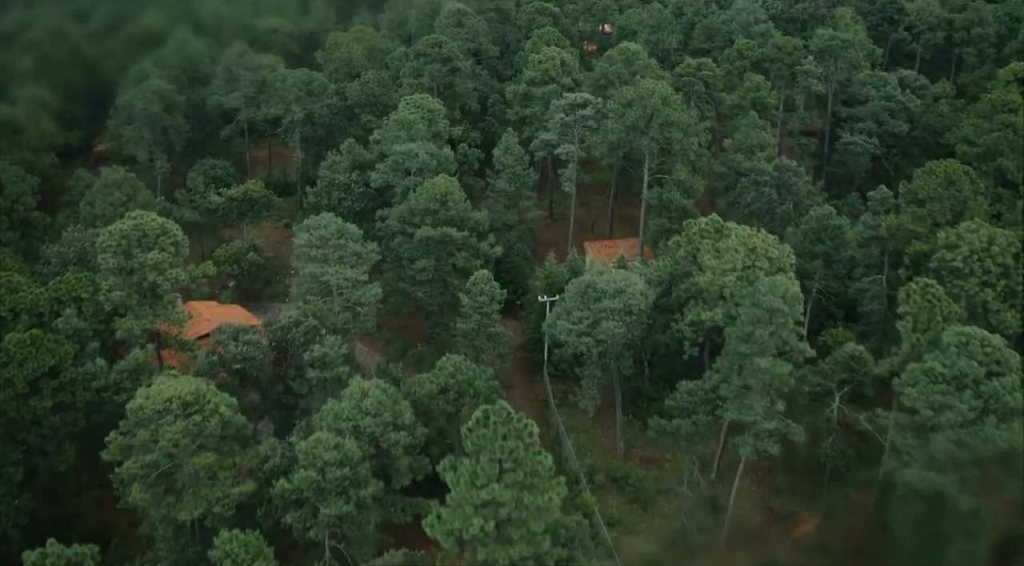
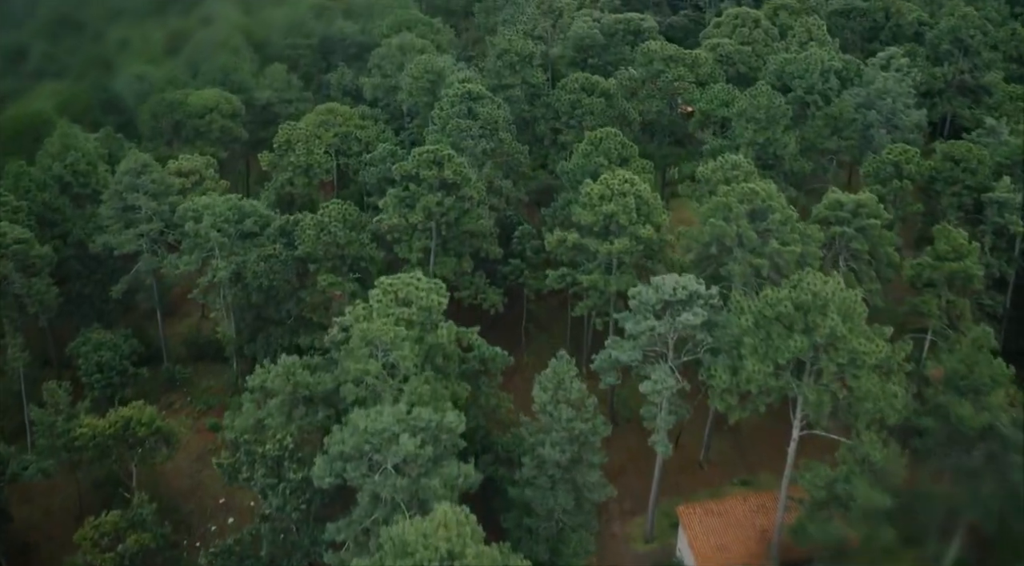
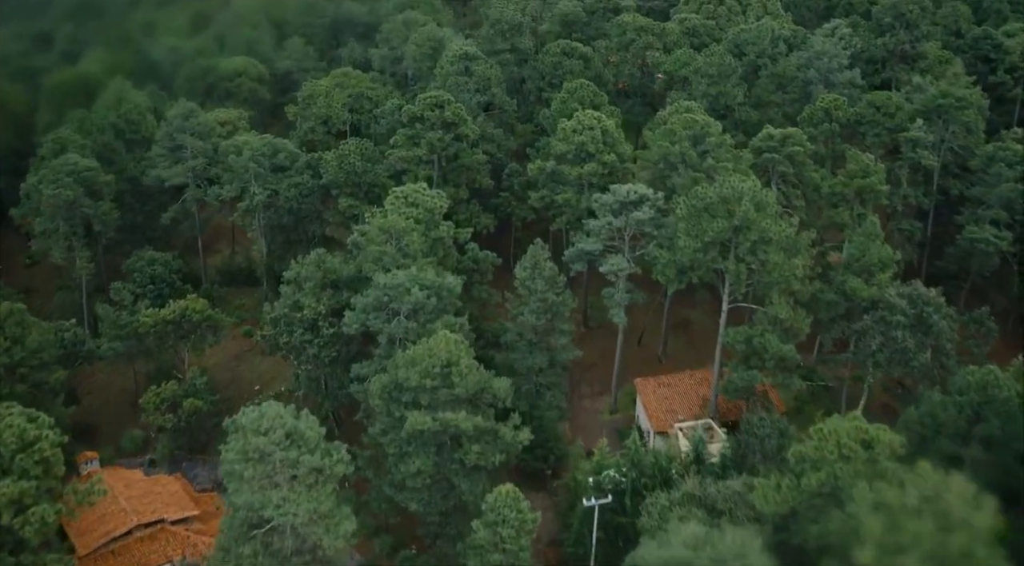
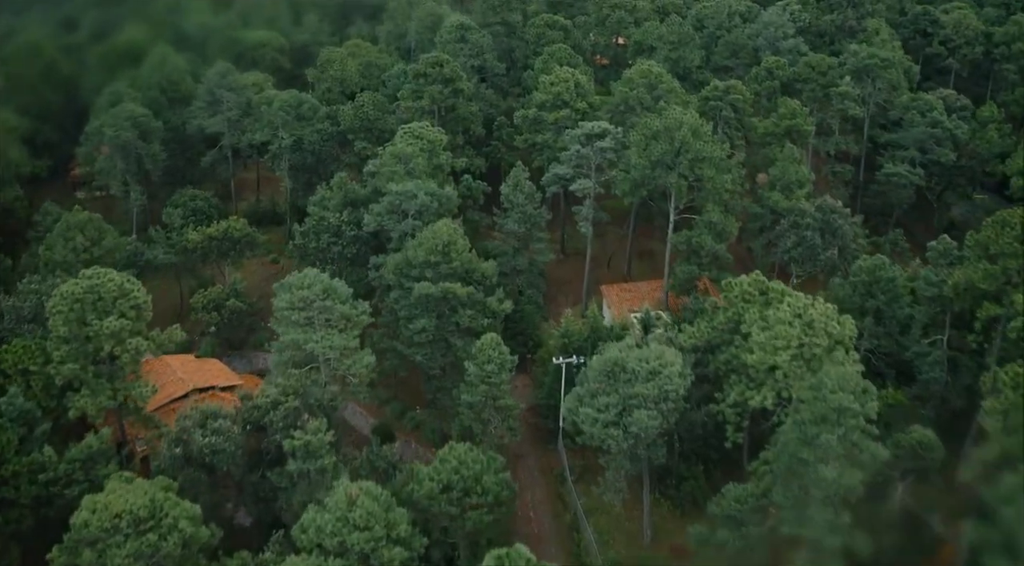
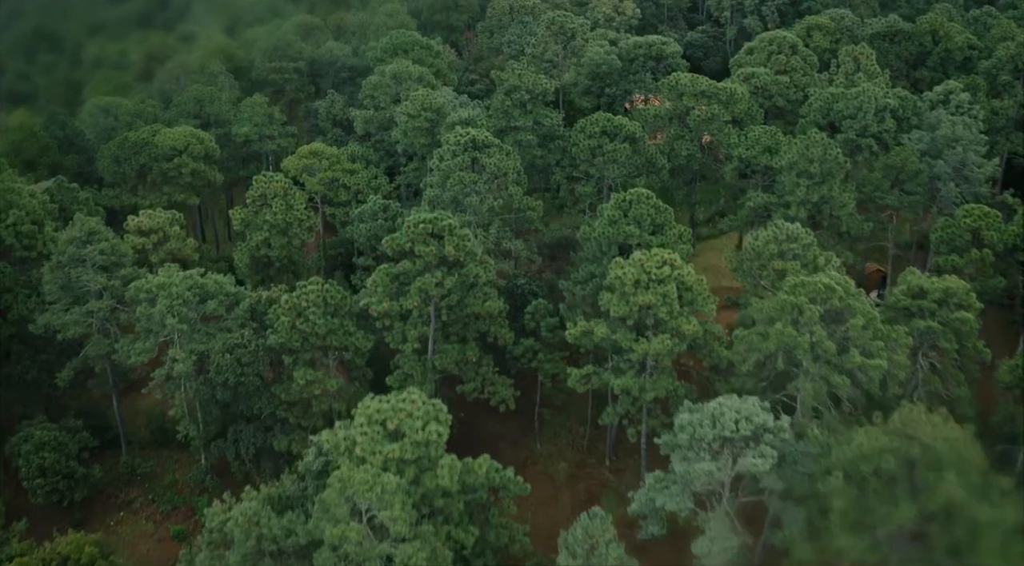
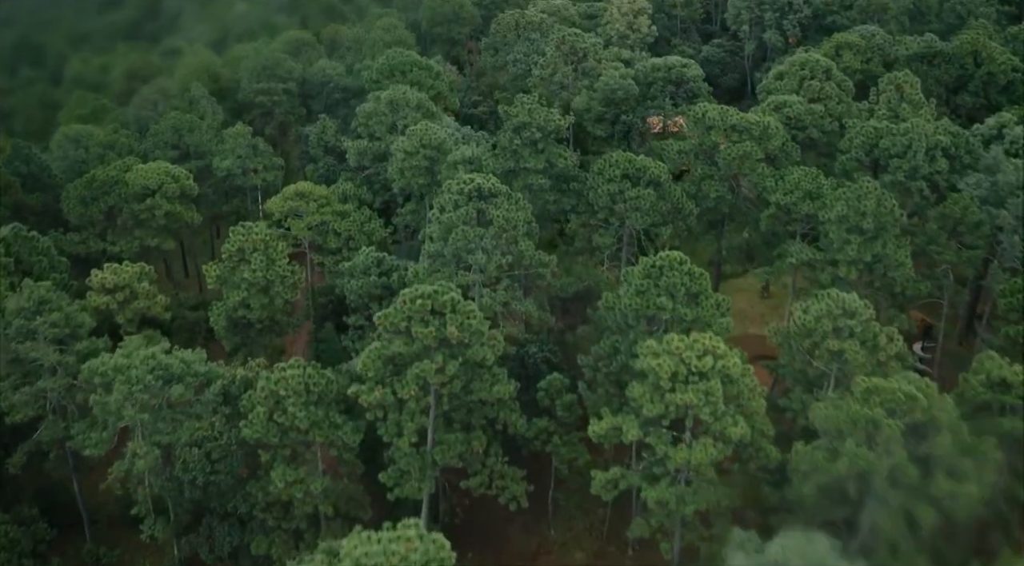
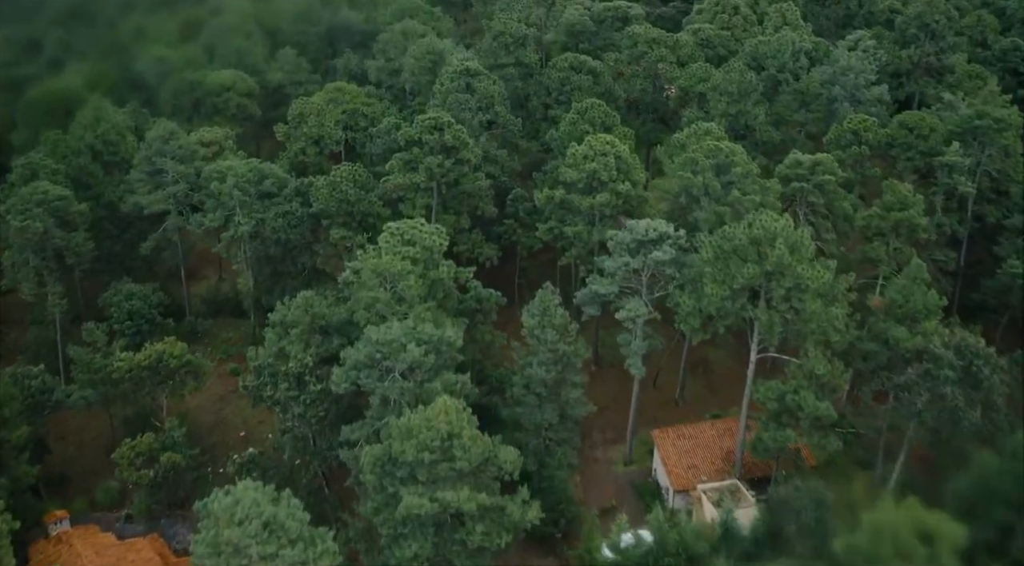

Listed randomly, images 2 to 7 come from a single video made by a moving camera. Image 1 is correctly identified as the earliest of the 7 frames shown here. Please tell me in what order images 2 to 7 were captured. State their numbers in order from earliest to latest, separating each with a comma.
4, 3, 7, 2, 5, 6
